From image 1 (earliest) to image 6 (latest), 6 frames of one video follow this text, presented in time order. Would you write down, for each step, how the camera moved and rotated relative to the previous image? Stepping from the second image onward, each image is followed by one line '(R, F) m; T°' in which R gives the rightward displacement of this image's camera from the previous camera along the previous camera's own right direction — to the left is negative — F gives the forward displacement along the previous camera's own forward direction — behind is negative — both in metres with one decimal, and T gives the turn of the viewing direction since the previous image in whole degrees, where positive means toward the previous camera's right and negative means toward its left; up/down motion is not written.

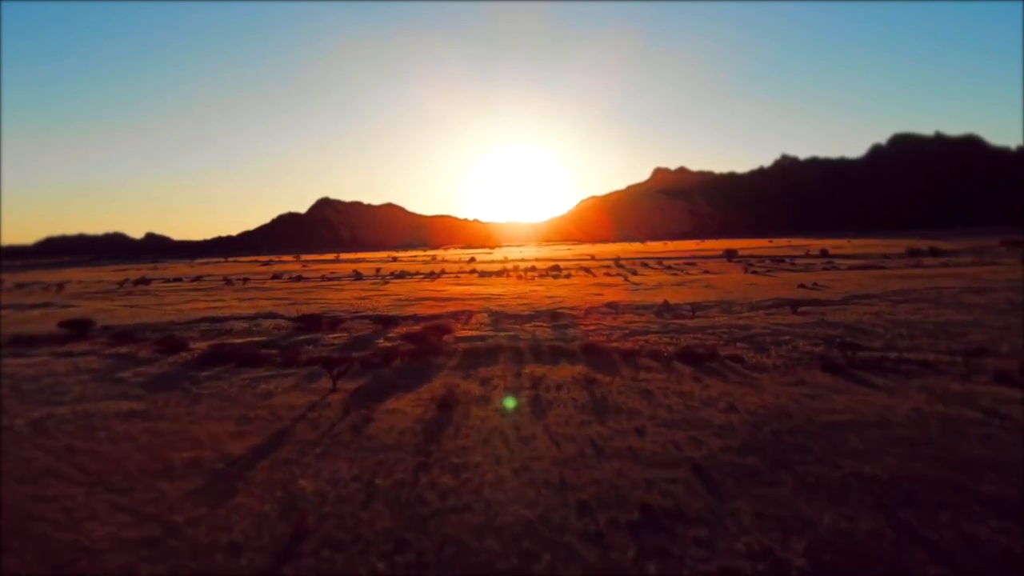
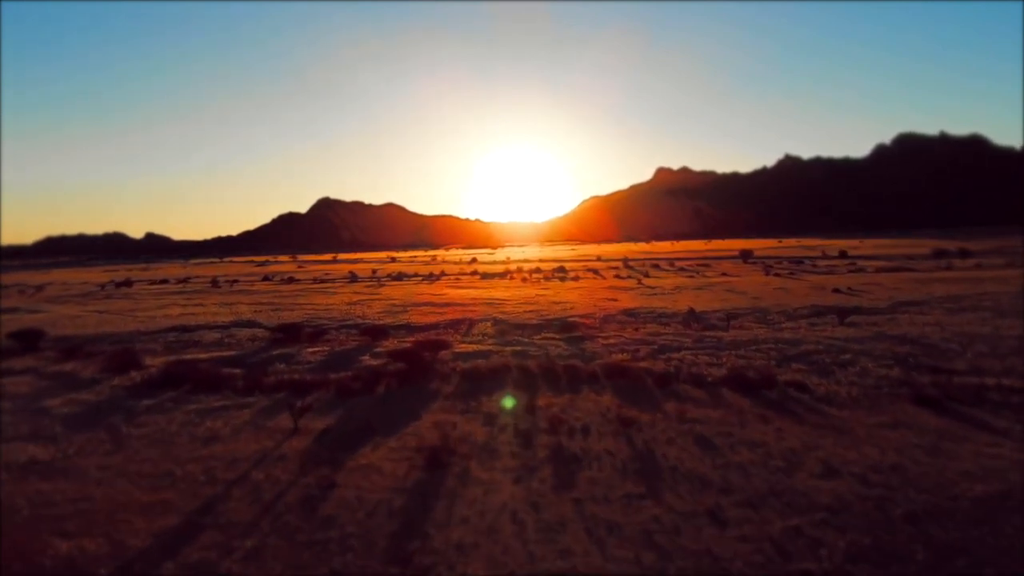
(-0.1, +3.9) m; 0°
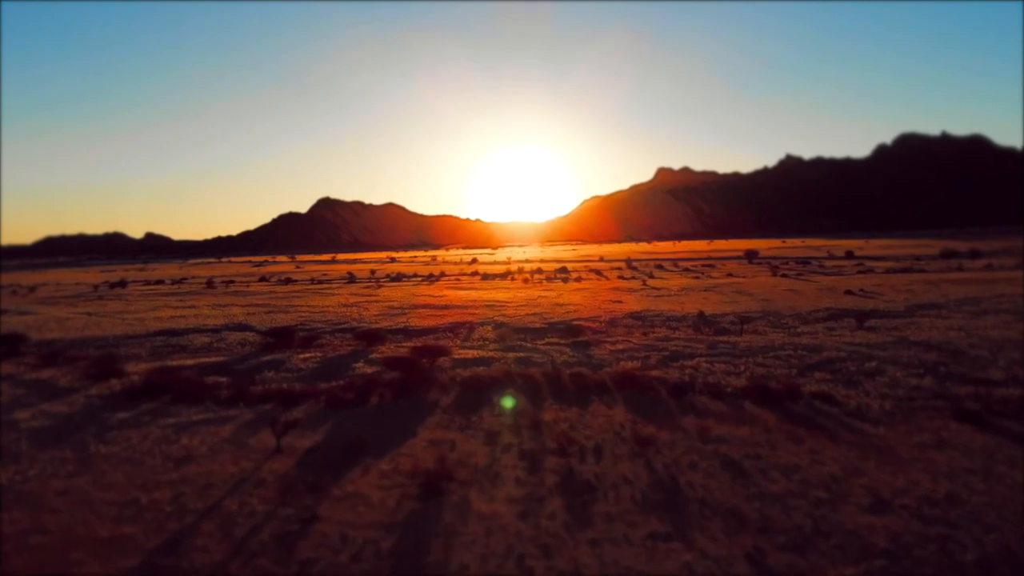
(0.0, +1.3) m; 0°
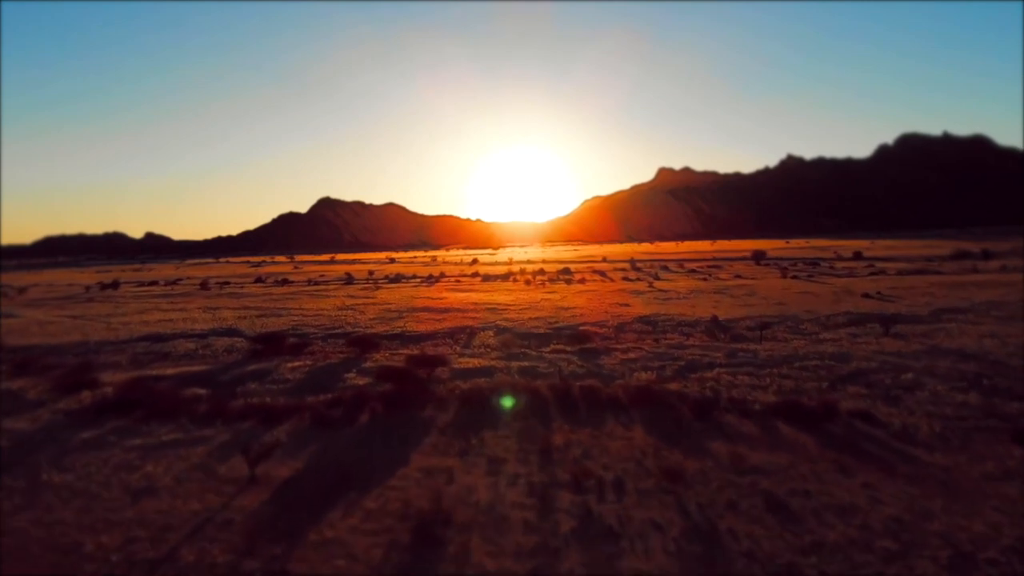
(-0.1, +1.6) m; 0°
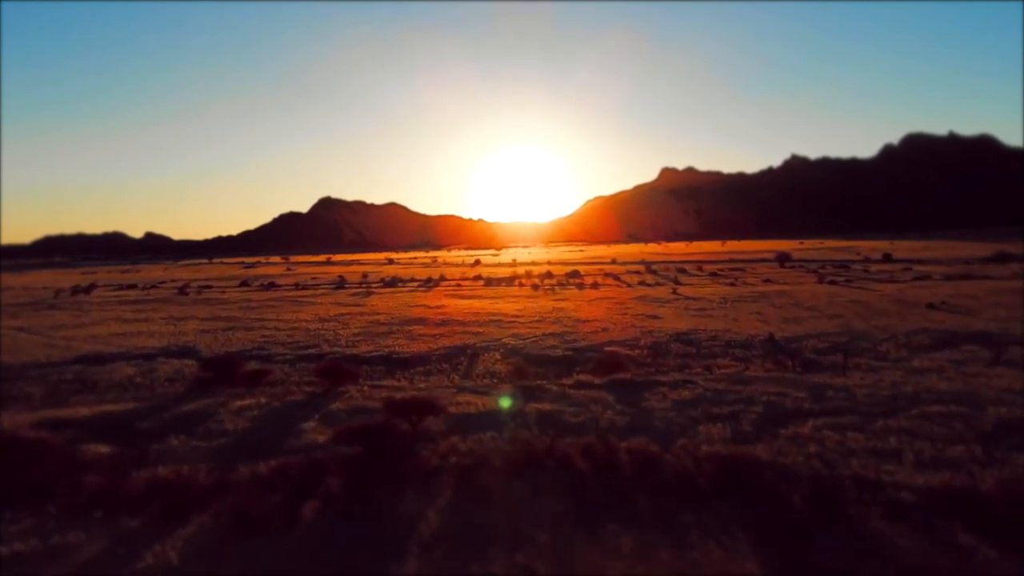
(-0.2, +5.0) m; 0°
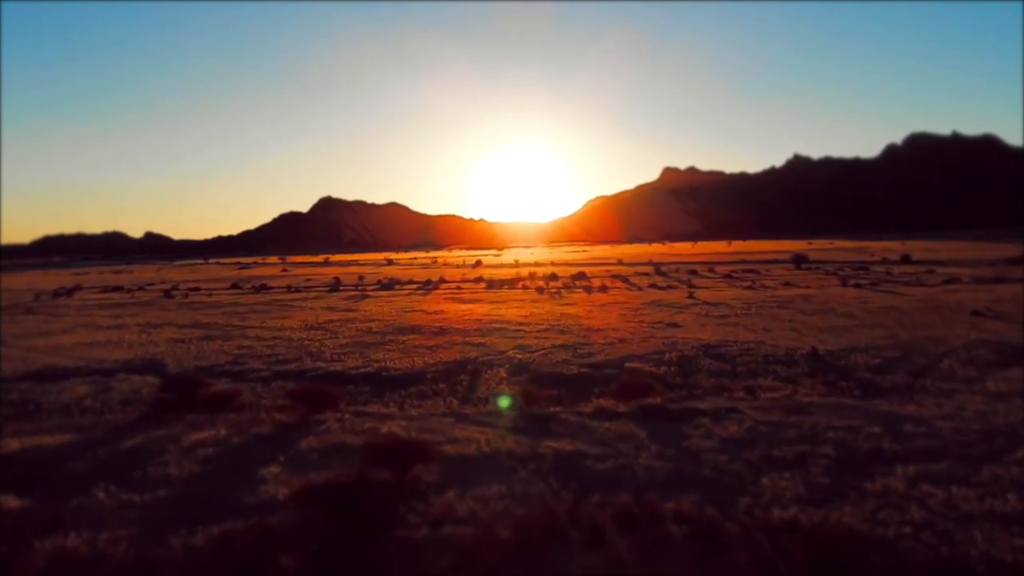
(-0.1, +2.8) m; 0°
